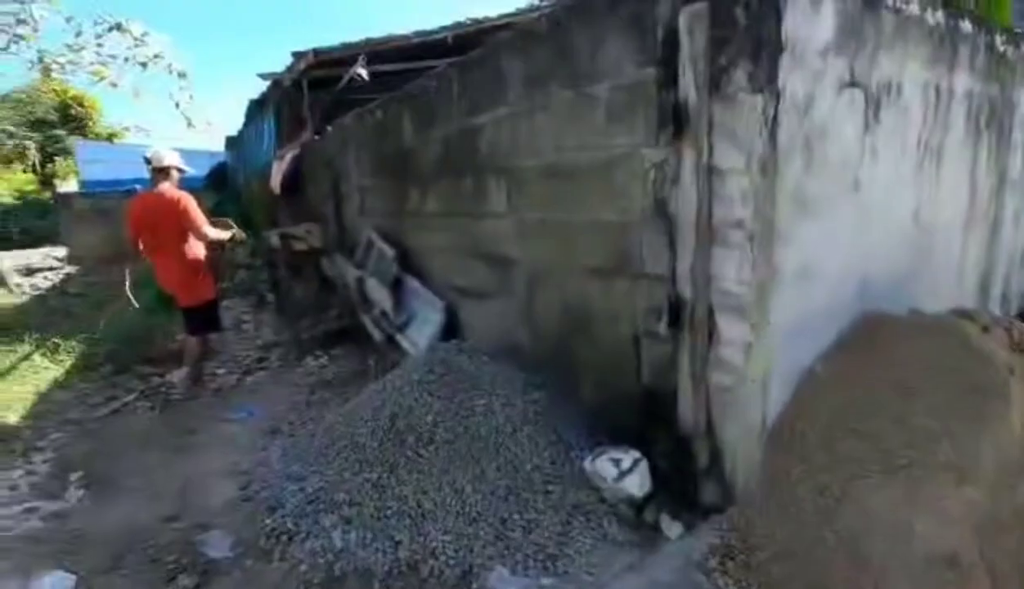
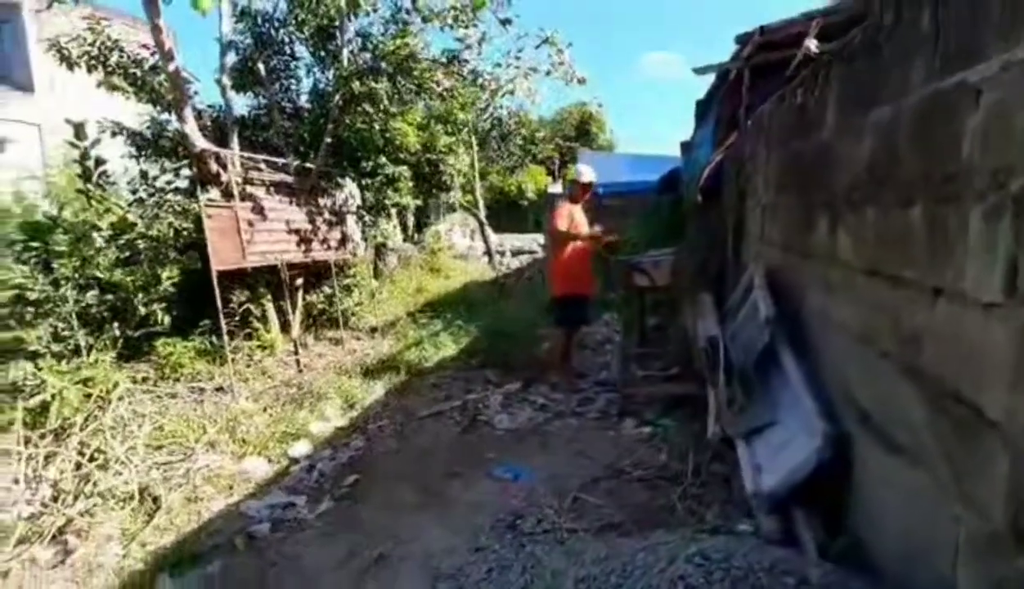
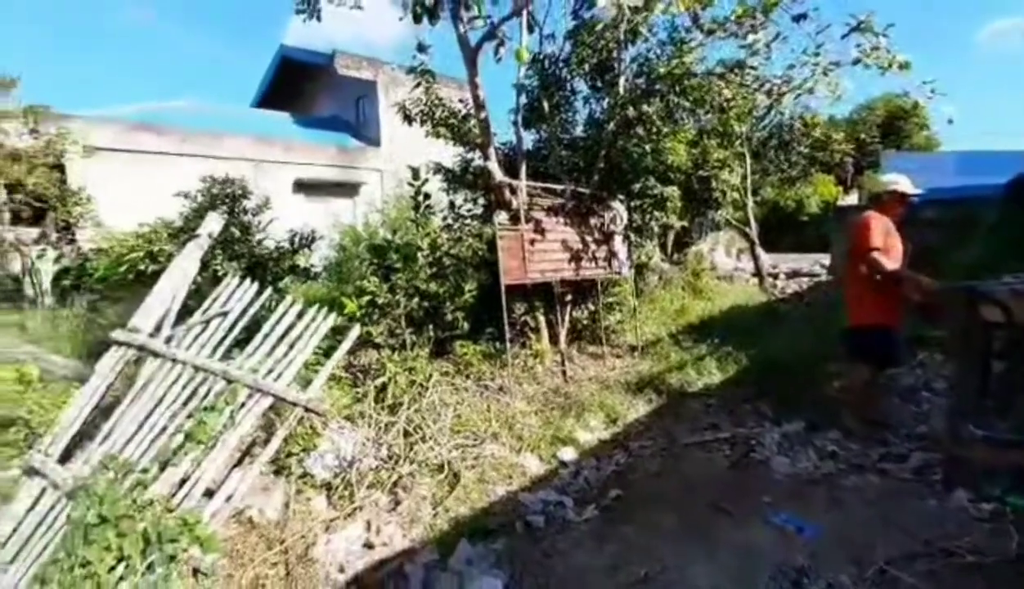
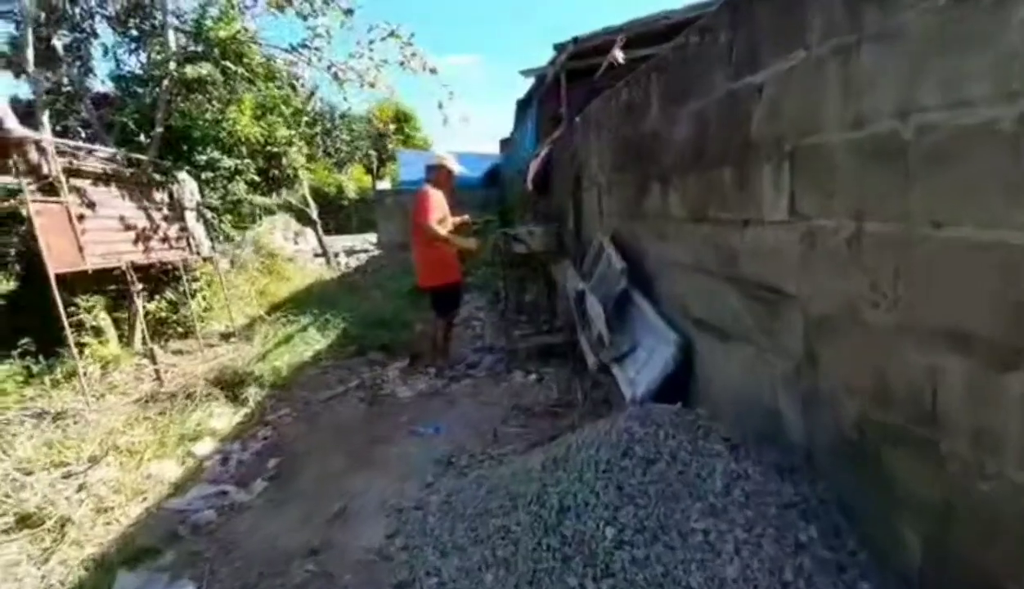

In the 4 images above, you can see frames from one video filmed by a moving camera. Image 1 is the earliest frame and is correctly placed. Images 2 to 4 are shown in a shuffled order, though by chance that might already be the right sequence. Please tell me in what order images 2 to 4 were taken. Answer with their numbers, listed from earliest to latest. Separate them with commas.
4, 2, 3
